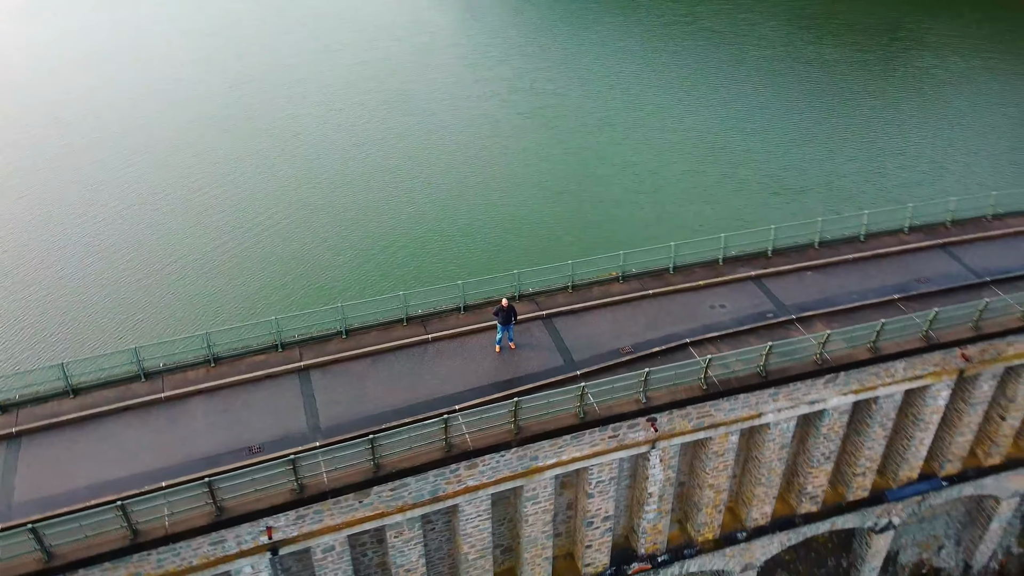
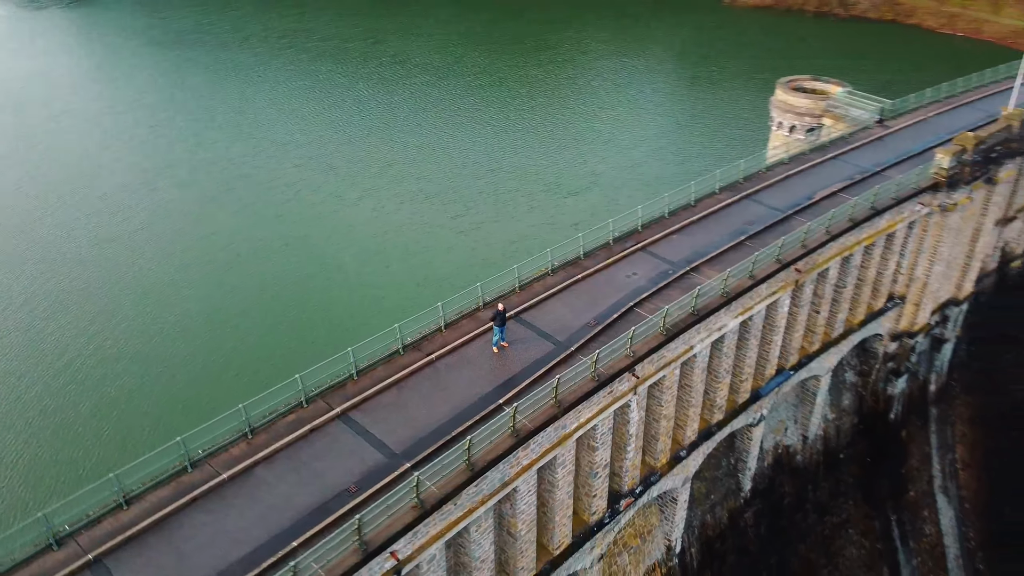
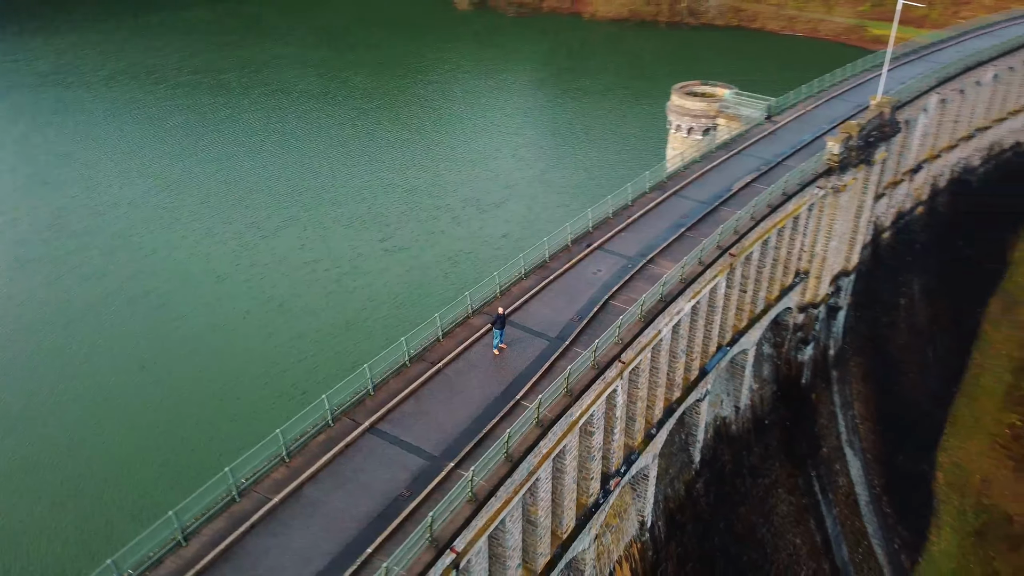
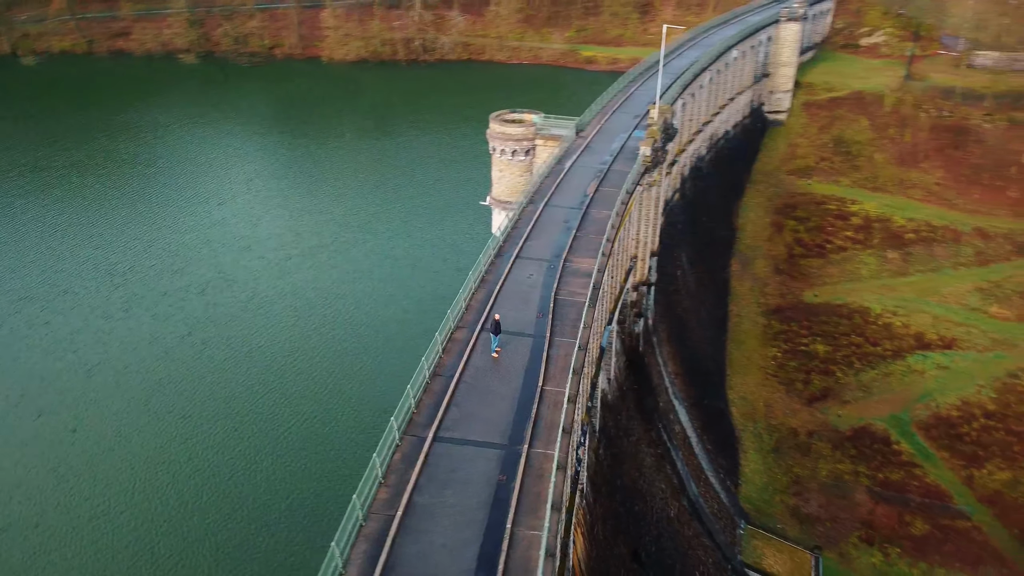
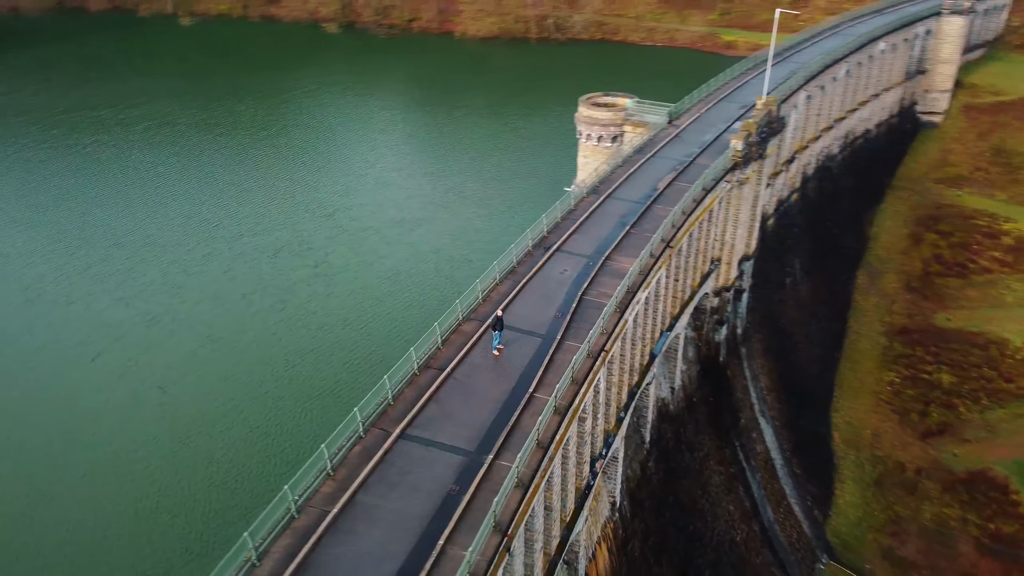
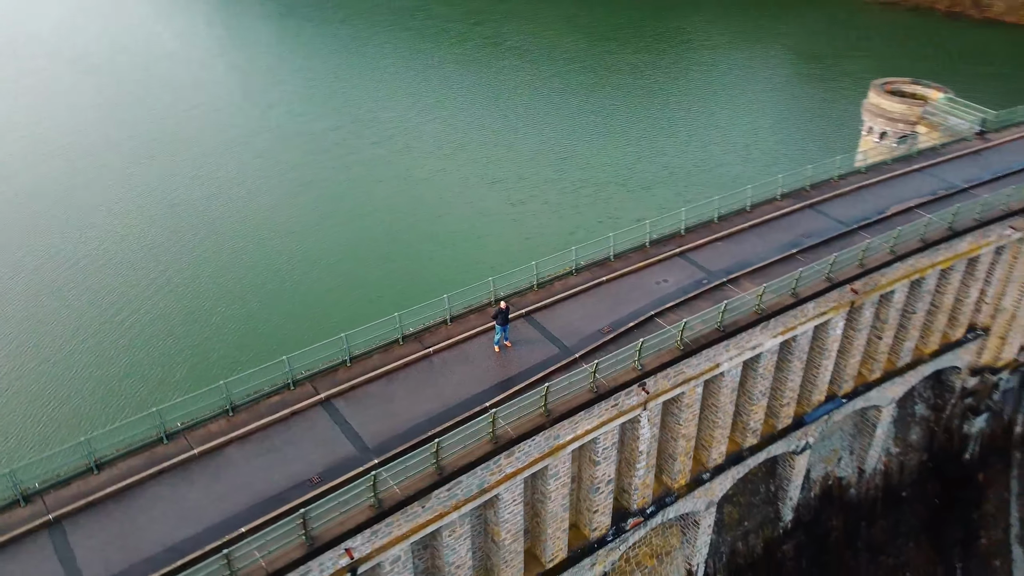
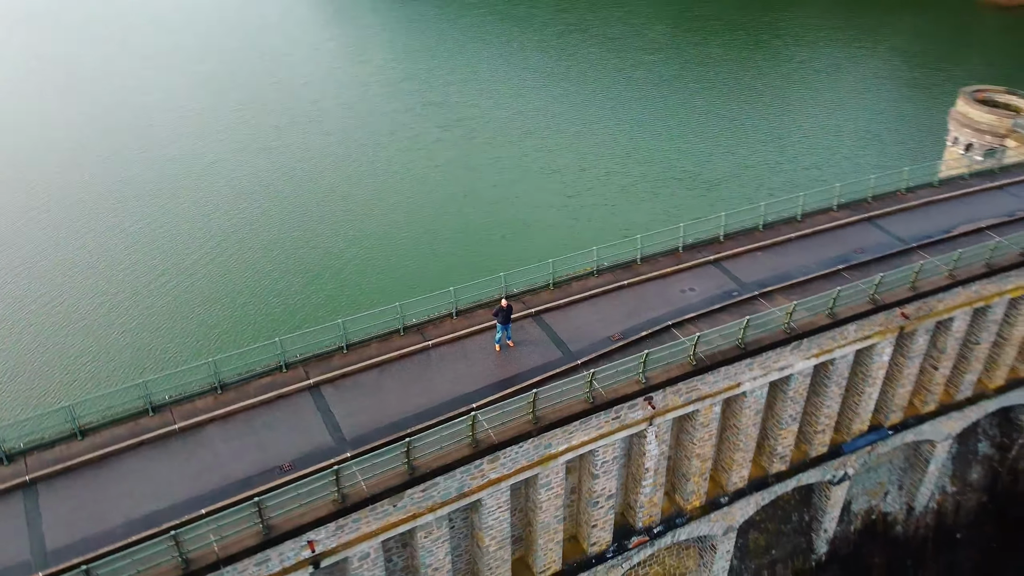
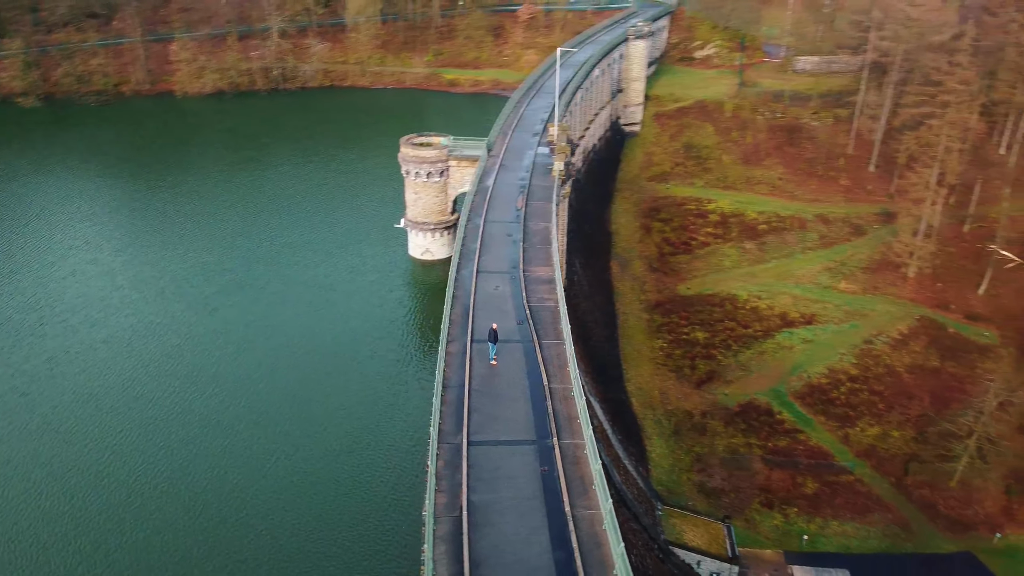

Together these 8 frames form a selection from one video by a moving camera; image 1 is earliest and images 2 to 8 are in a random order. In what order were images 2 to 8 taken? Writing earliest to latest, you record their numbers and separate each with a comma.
7, 6, 2, 3, 5, 4, 8
